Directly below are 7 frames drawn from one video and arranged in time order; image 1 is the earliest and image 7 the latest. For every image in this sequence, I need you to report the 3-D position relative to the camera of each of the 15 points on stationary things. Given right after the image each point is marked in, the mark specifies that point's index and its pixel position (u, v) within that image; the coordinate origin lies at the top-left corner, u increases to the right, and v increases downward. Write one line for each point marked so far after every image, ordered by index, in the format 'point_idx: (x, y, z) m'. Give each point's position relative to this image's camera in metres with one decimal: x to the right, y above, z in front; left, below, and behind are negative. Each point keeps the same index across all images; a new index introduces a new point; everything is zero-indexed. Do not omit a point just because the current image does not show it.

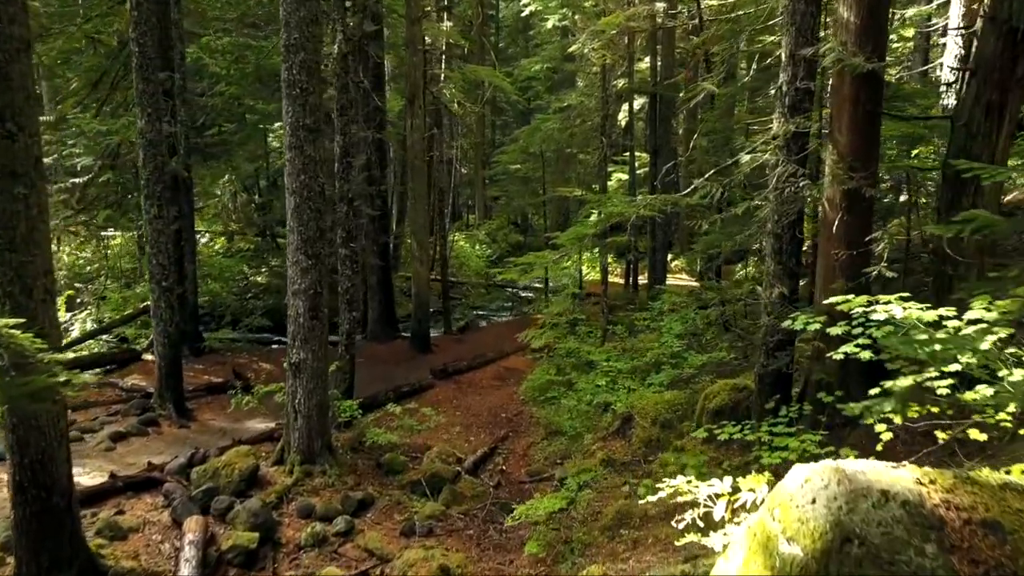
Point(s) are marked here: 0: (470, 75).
0: (-1.3, +6.4, +19.0) m
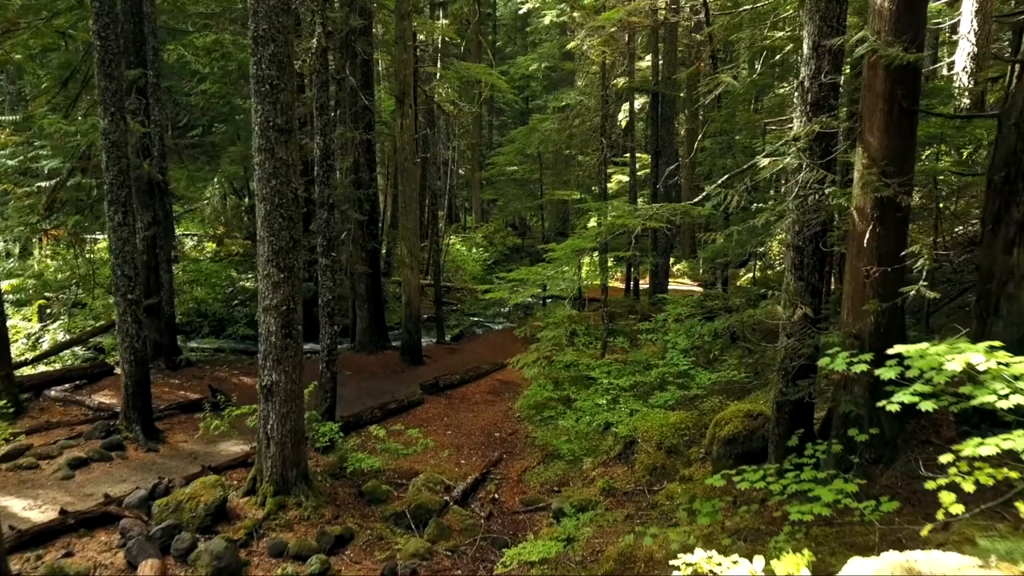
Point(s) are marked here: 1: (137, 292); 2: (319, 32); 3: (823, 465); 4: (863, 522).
0: (-1.4, +6.2, +18.2) m
1: (-5.9, -0.1, +9.8) m
2: (-2.9, +3.9, +9.5) m
3: (+2.9, -1.7, +5.9) m
4: (+2.8, -1.9, +5.0) m
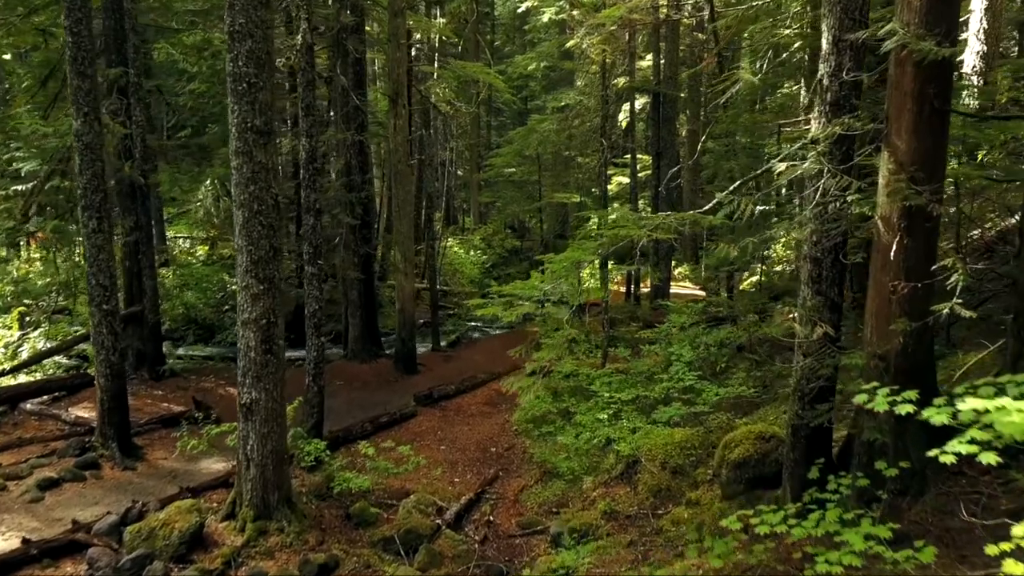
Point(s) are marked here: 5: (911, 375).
0: (-1.4, +6.1, +17.8) m
1: (-5.9, -0.2, +9.3) m
2: (-3.0, +3.8, +9.0) m
3: (+2.9, -1.8, +5.4) m
4: (+2.8, -2.0, +4.5) m
5: (+3.4, -0.7, +5.3) m
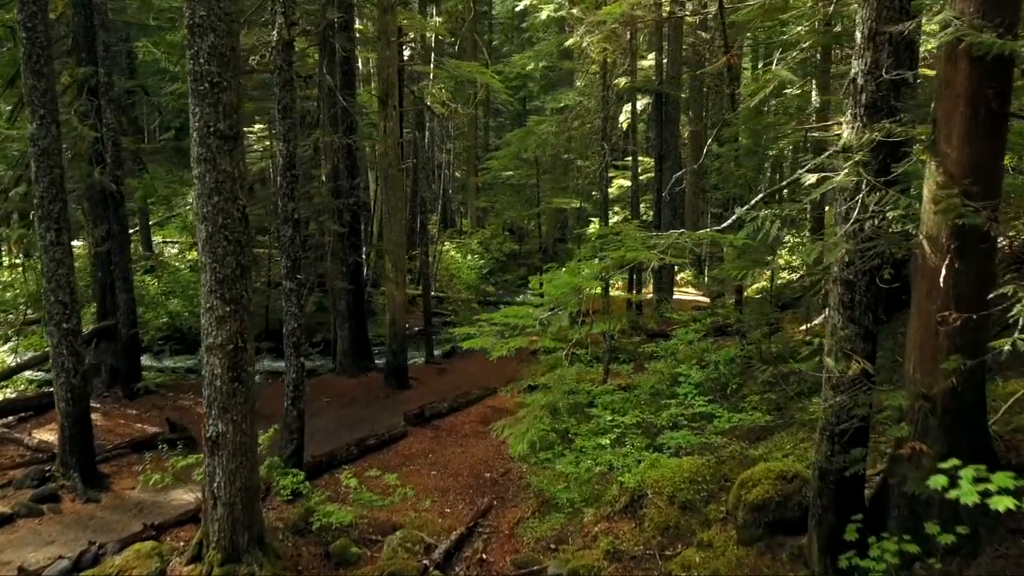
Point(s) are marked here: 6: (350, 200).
0: (-1.5, +5.9, +17.1) m
1: (-6.0, -0.4, +8.6) m
2: (-3.1, +3.5, +8.3) m
3: (+2.8, -2.0, +4.7) m
4: (+2.7, -2.2, +3.8) m
5: (+3.3, -0.9, +4.6) m
6: (-3.5, +1.9, +13.4) m
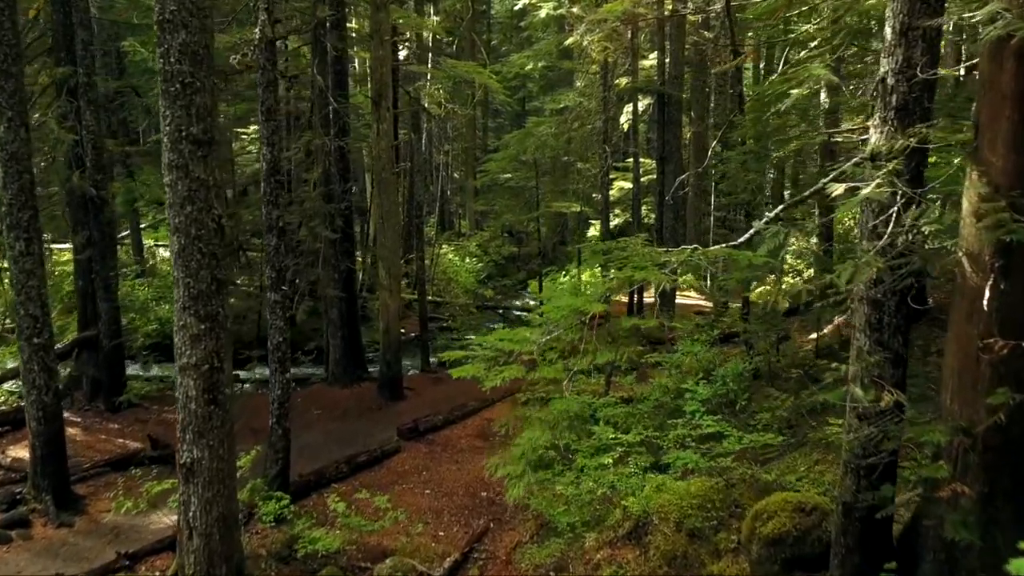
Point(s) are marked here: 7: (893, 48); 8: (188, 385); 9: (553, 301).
0: (-1.6, +5.7, +16.6) m
1: (-6.0, -0.6, +8.1) m
2: (-3.1, +3.4, +7.8) m
3: (+2.8, -2.2, +4.2) m
4: (+2.7, -2.4, +3.4) m
5: (+3.3, -1.1, +4.1) m
6: (-3.5, +1.7, +13.0) m
7: (+2.8, +1.7, +4.5) m
8: (-3.2, -1.0, +6.2) m
9: (+0.6, 0.0, +8.4) m
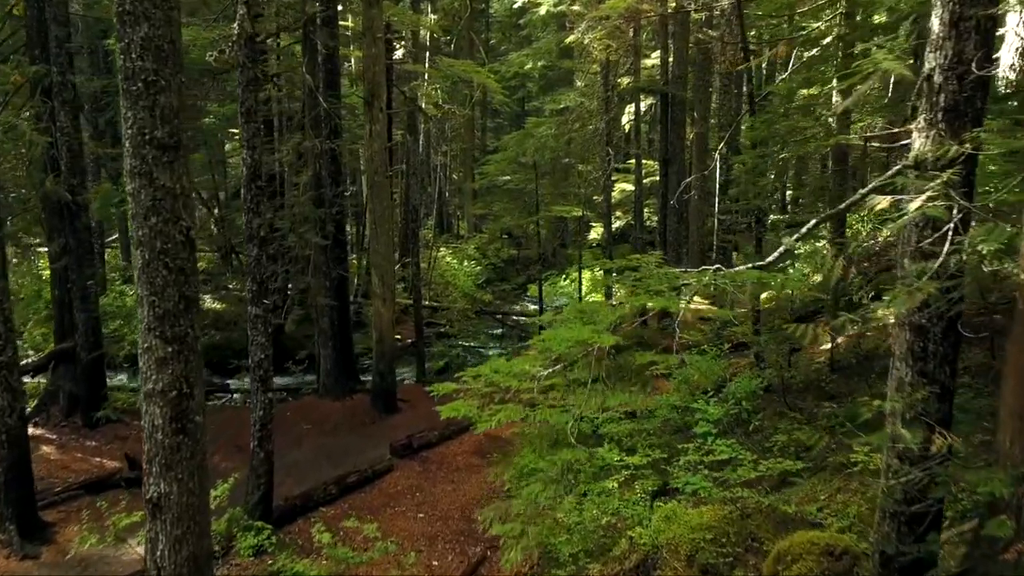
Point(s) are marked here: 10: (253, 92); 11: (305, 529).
0: (-1.6, +5.5, +16.1) m
1: (-6.0, -0.8, +7.5) m
2: (-3.1, +3.2, +7.3) m
3: (+2.8, -2.3, +3.7) m
4: (+2.6, -2.6, +2.8) m
5: (+3.3, -1.3, +3.6) m
6: (-3.6, +1.6, +12.4) m
7: (+2.7, +1.6, +4.0) m
8: (-3.2, -1.1, +5.6) m
9: (+0.5, -0.2, +7.9) m
10: (-3.1, +2.4, +7.6) m
11: (-2.8, -3.2, +8.4) m
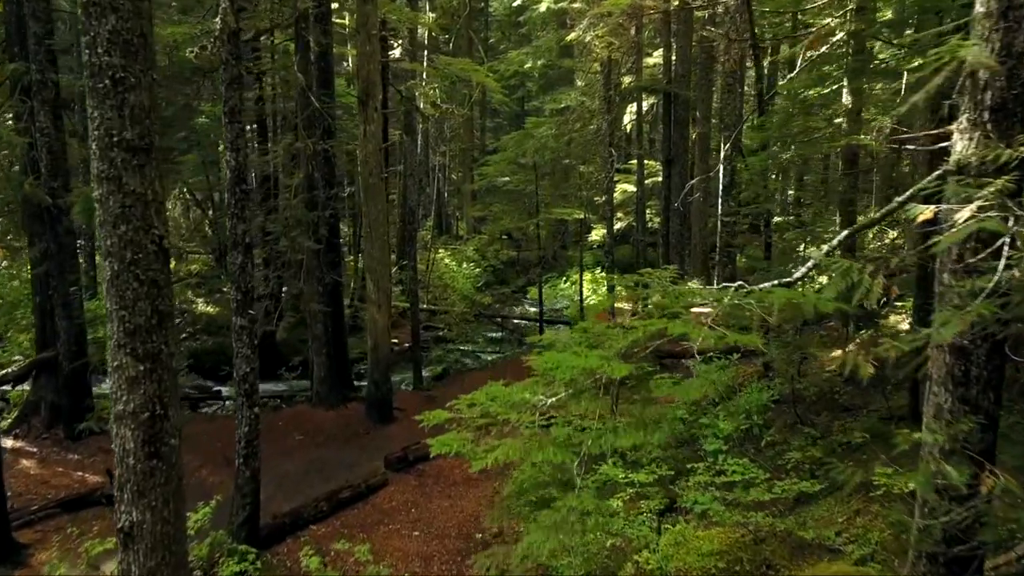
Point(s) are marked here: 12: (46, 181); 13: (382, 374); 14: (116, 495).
0: (-1.6, +5.4, +15.6) m
1: (-6.1, -0.9, +7.1) m
2: (-3.1, +3.1, +6.9) m
3: (+2.7, -2.5, +3.3) m
4: (+2.6, -2.7, +2.4) m
5: (+3.2, -1.4, +3.2) m
6: (-3.6, +1.5, +12.0) m
7: (+2.7, +1.5, +3.6) m
8: (-3.2, -1.2, +5.2) m
9: (+0.5, -0.3, +7.5) m
10: (-3.2, +2.3, +7.2) m
11: (-2.8, -3.3, +7.9) m
12: (-7.3, +1.7, +9.8) m
13: (-2.5, -1.7, +12.2) m
14: (-3.4, -1.8, +5.4) m
